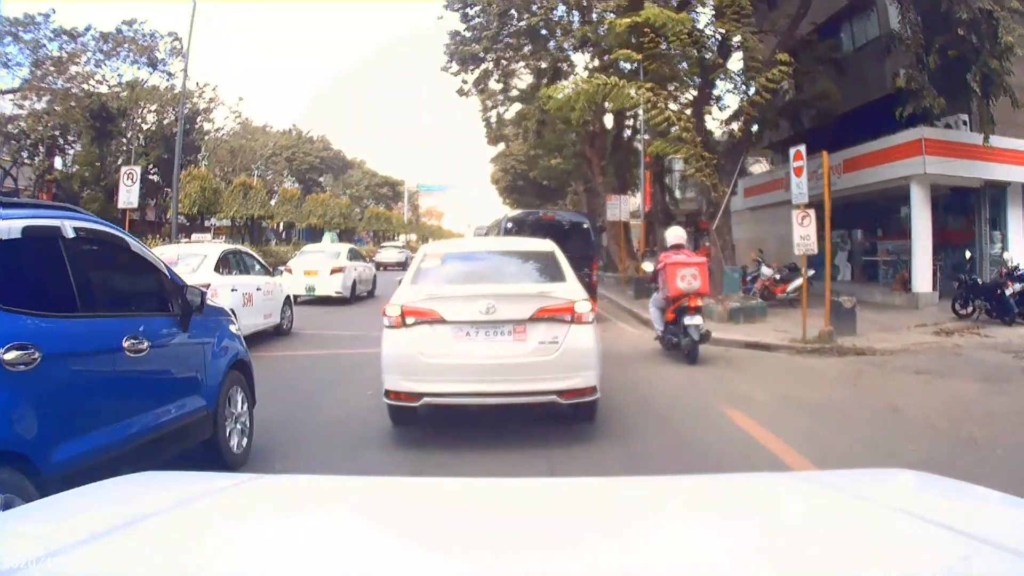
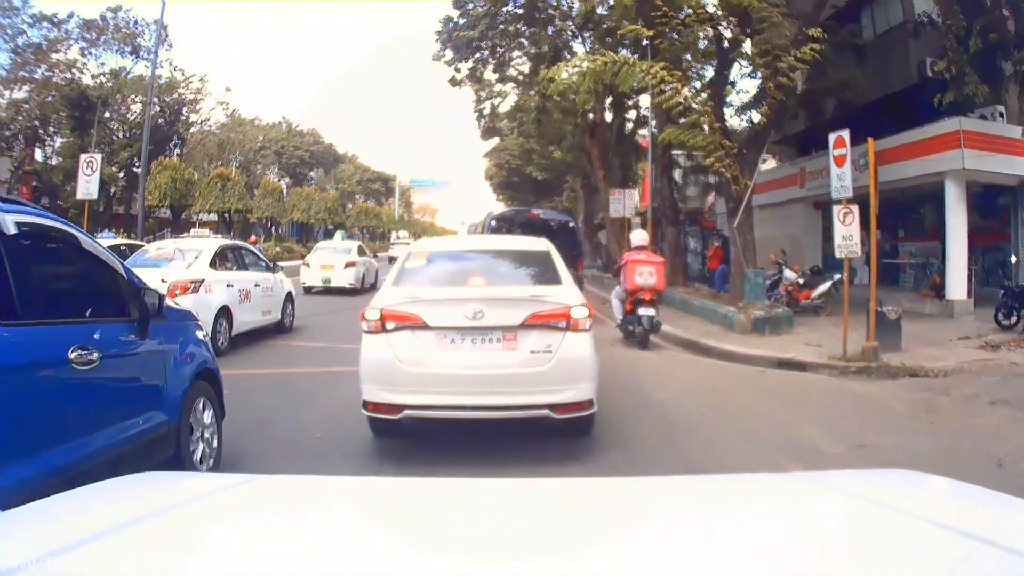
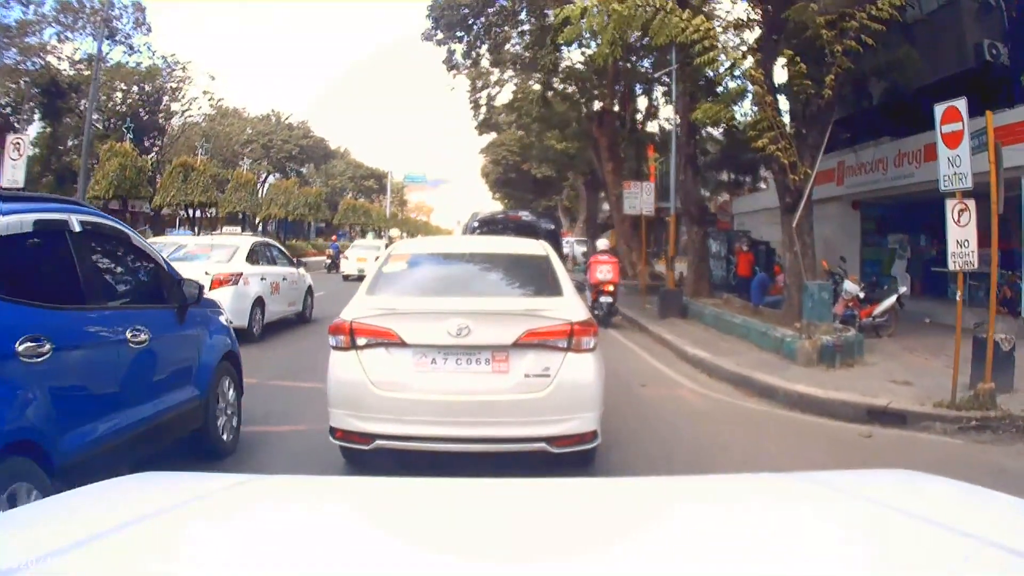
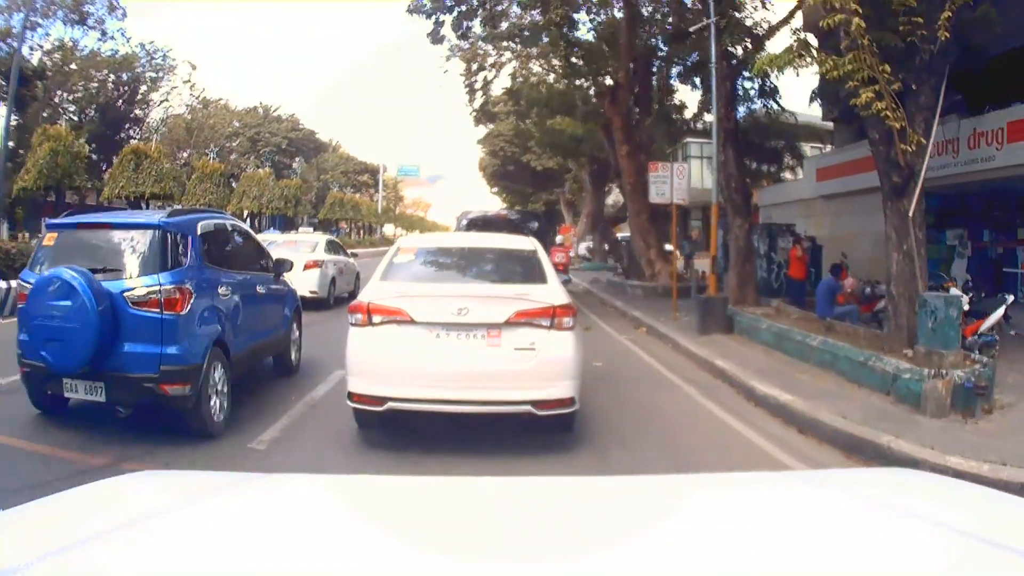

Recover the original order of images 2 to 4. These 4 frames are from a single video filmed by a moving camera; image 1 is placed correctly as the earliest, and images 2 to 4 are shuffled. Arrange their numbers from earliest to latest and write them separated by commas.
2, 3, 4
